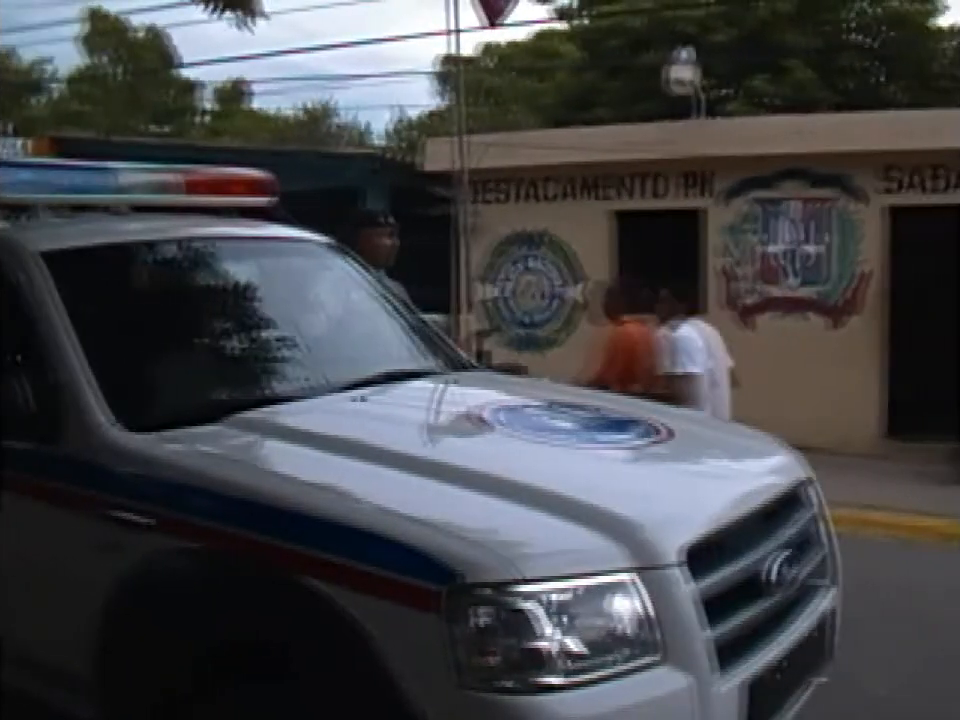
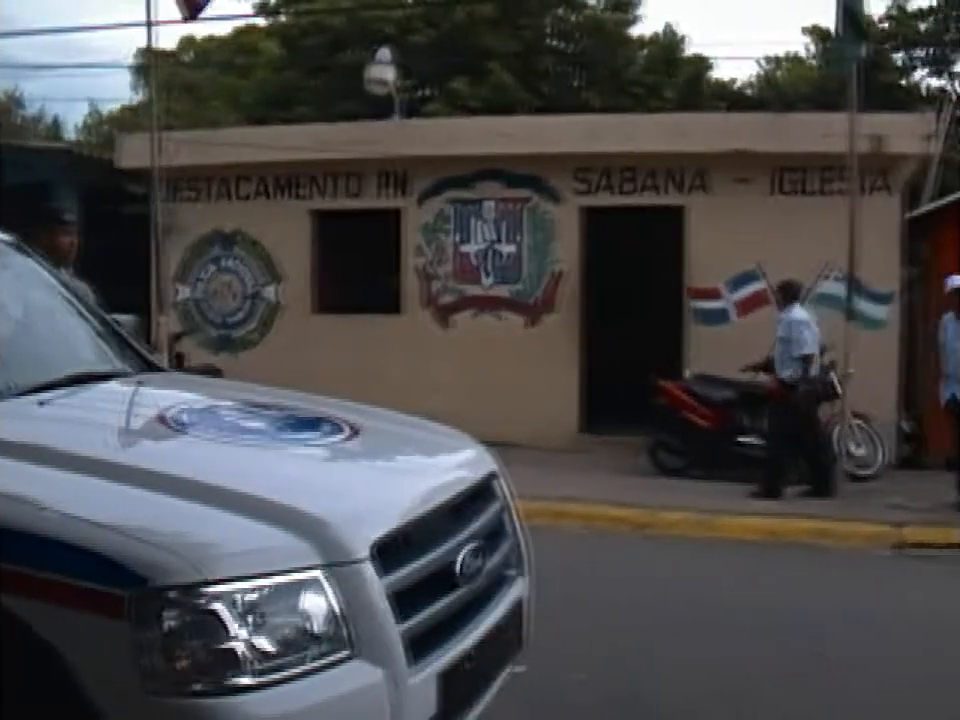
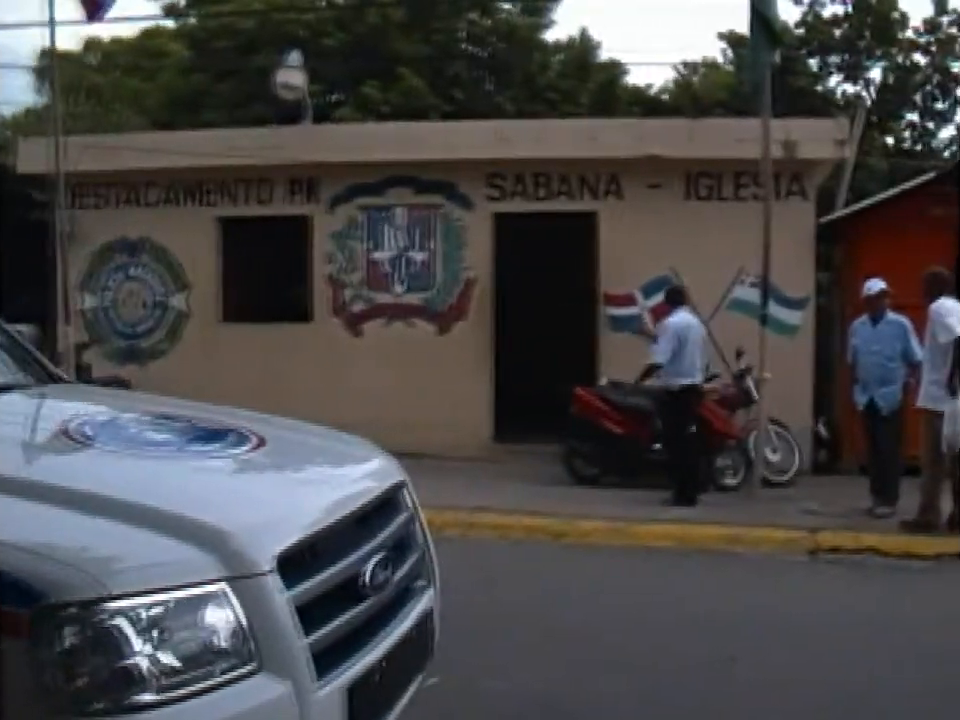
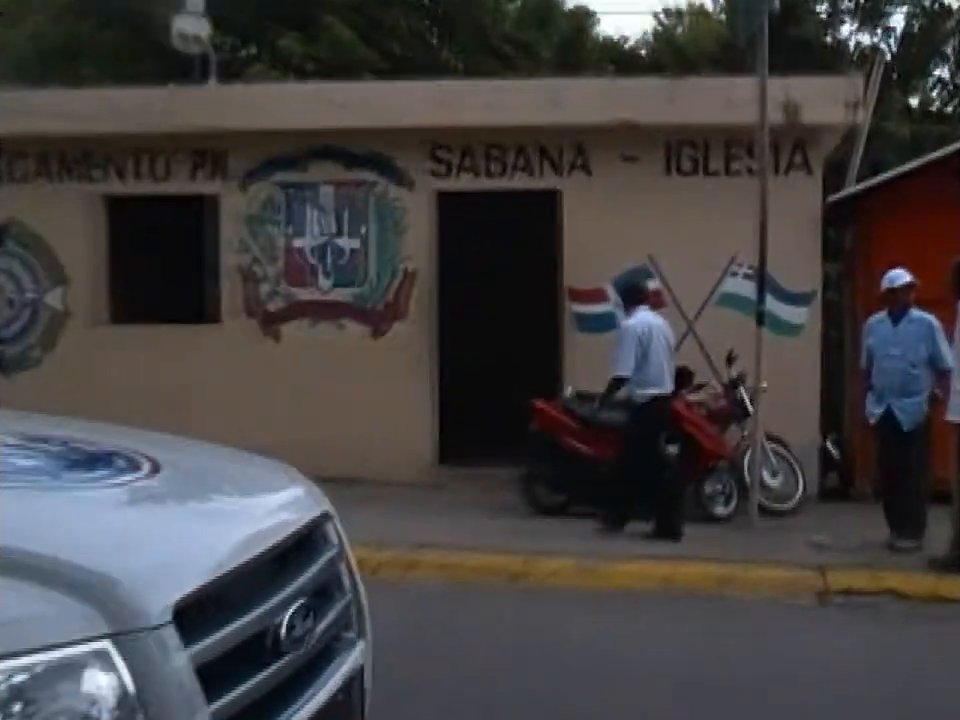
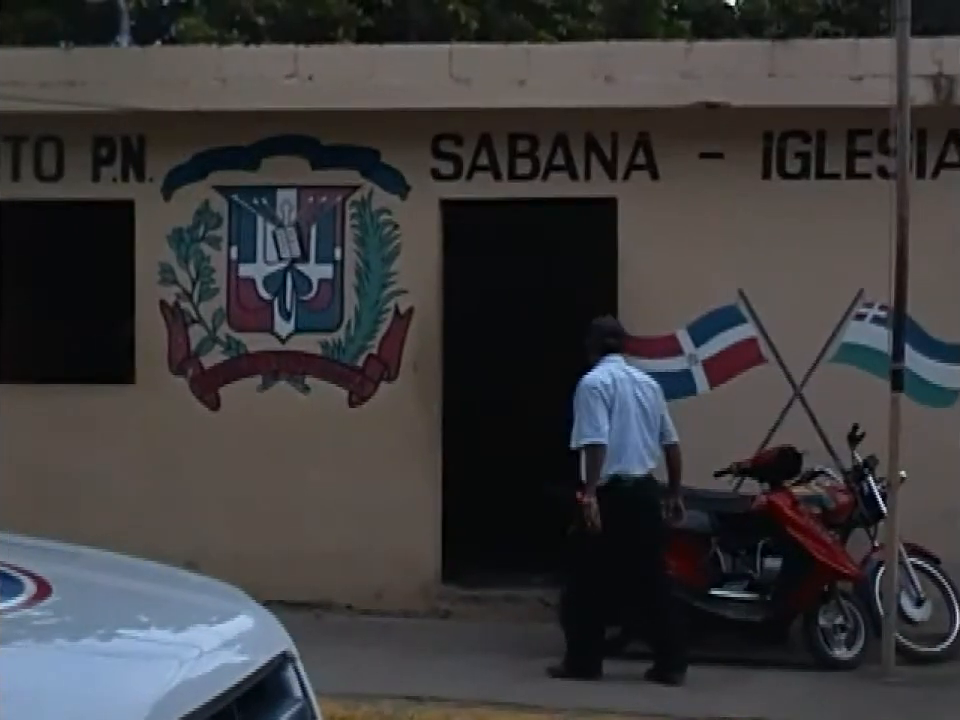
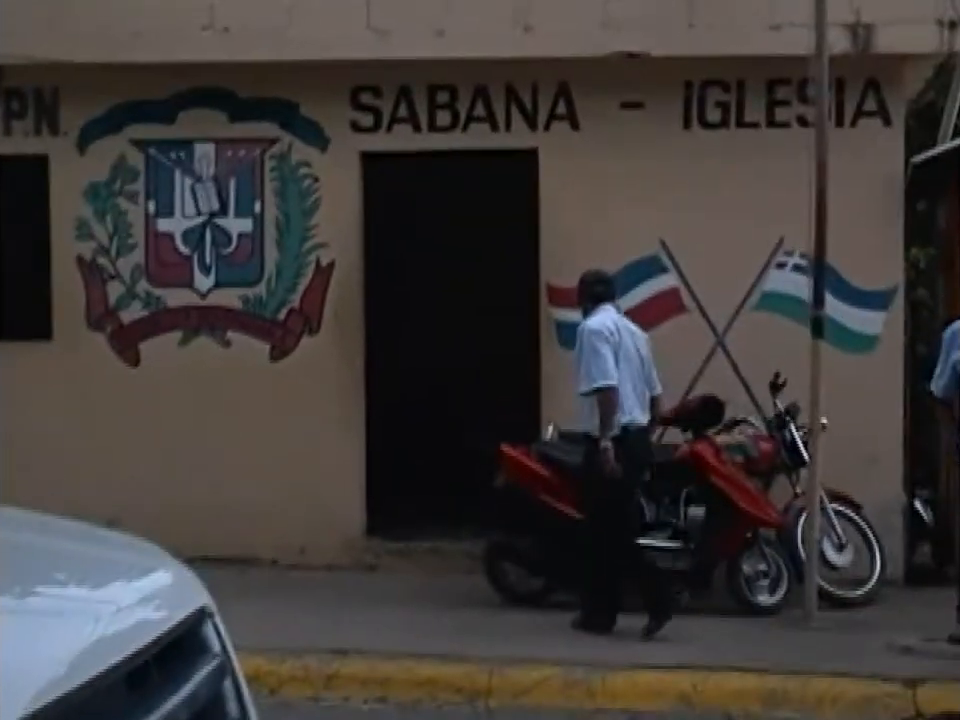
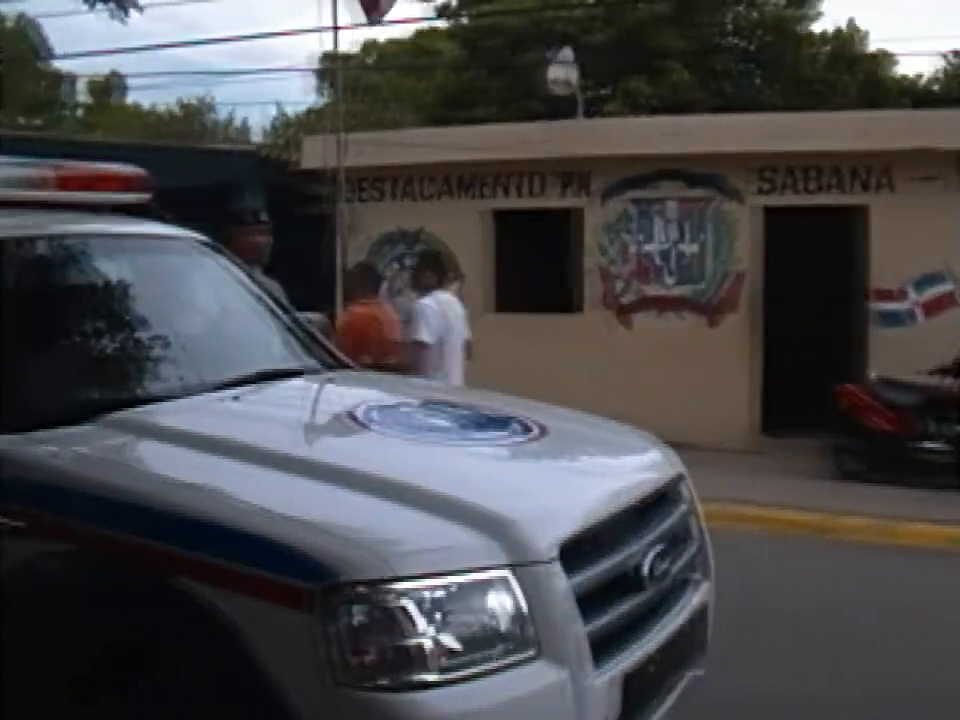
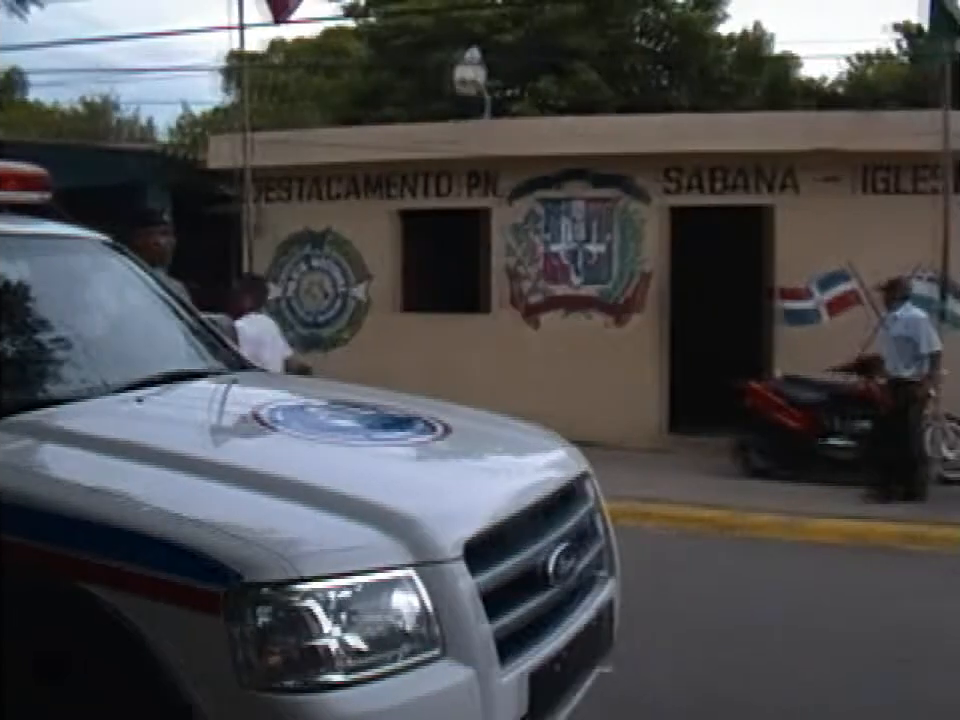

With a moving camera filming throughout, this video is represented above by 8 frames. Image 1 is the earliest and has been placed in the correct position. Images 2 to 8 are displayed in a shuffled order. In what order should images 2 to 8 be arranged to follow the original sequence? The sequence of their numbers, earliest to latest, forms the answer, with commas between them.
7, 8, 2, 3, 4, 6, 5
